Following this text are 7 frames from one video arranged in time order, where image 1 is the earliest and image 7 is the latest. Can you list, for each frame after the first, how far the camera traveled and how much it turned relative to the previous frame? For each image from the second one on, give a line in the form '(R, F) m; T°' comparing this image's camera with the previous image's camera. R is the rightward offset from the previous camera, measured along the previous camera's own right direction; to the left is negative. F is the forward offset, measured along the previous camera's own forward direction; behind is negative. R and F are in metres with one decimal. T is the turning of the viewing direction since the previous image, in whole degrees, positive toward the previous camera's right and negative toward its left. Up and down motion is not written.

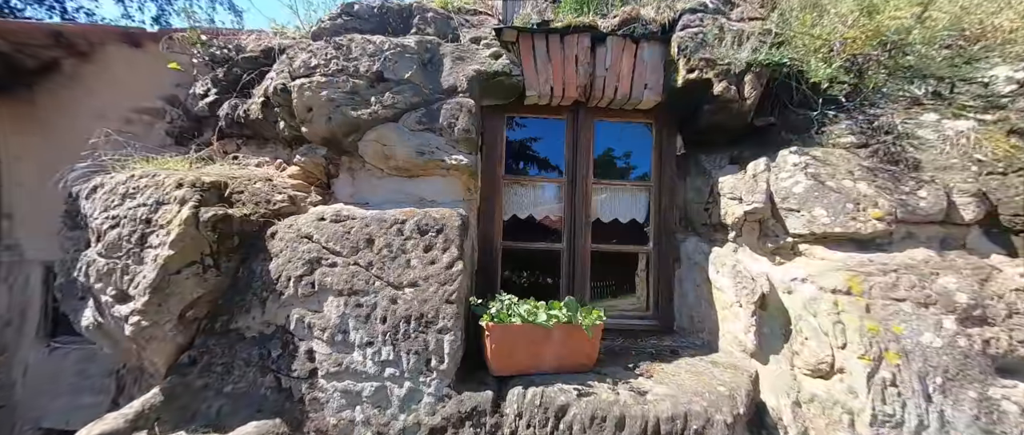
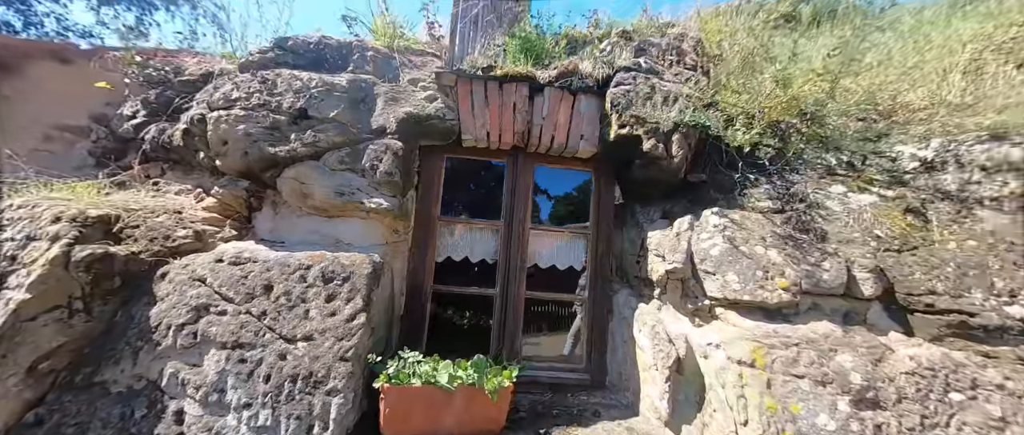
(+0.3, 0.0) m; +3°
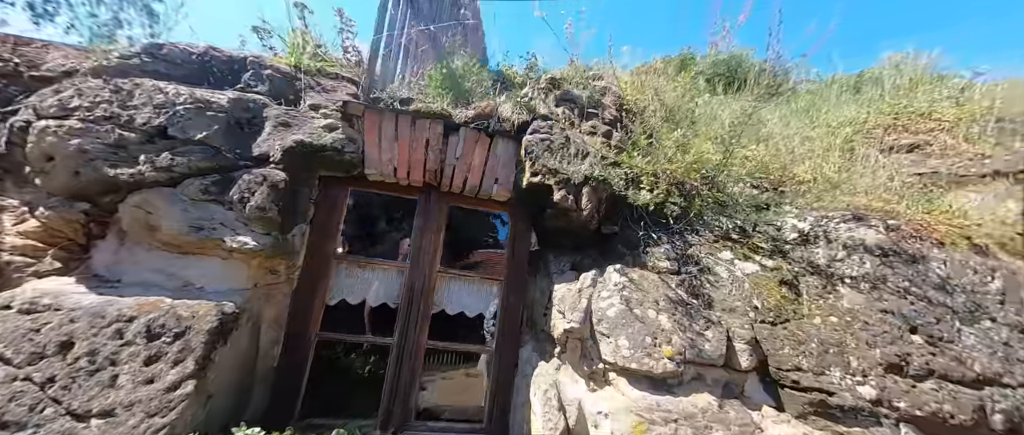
(+0.2, +0.1) m; +7°
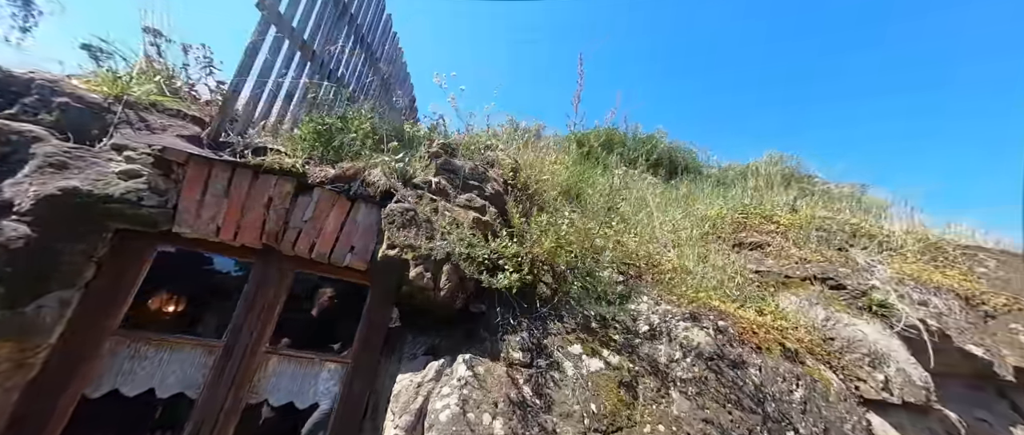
(+0.4, +0.1) m; +10°
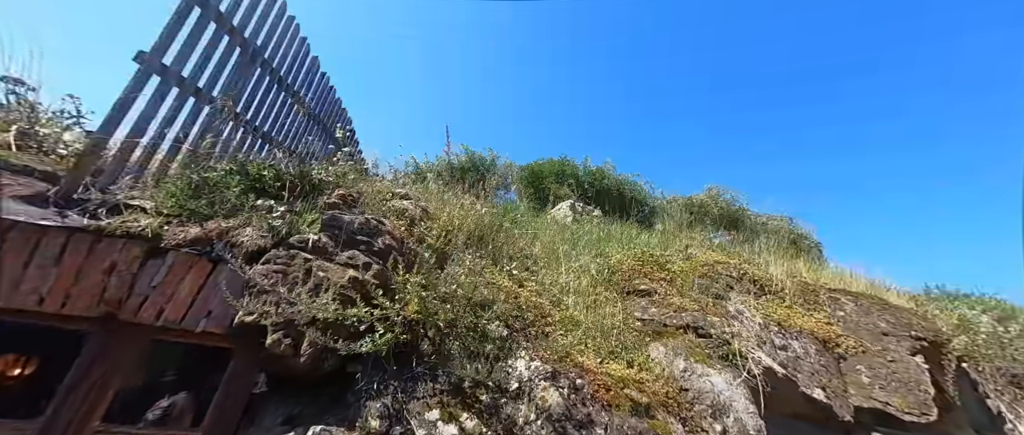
(+0.4, -0.1) m; +5°
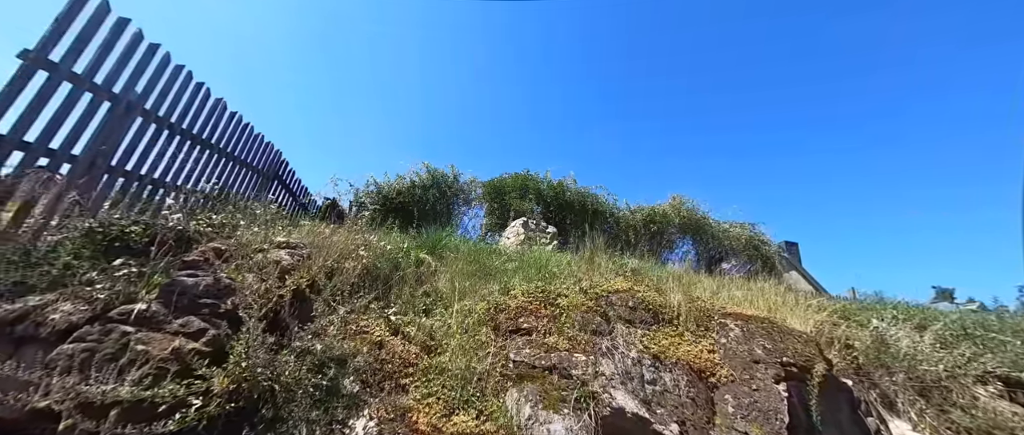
(+0.8, -0.1) m; +2°
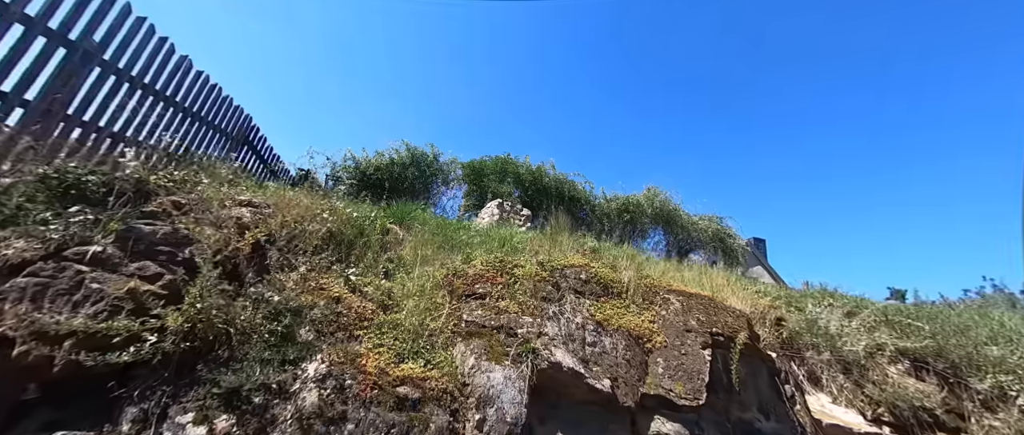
(+0.2, -0.1) m; +3°
